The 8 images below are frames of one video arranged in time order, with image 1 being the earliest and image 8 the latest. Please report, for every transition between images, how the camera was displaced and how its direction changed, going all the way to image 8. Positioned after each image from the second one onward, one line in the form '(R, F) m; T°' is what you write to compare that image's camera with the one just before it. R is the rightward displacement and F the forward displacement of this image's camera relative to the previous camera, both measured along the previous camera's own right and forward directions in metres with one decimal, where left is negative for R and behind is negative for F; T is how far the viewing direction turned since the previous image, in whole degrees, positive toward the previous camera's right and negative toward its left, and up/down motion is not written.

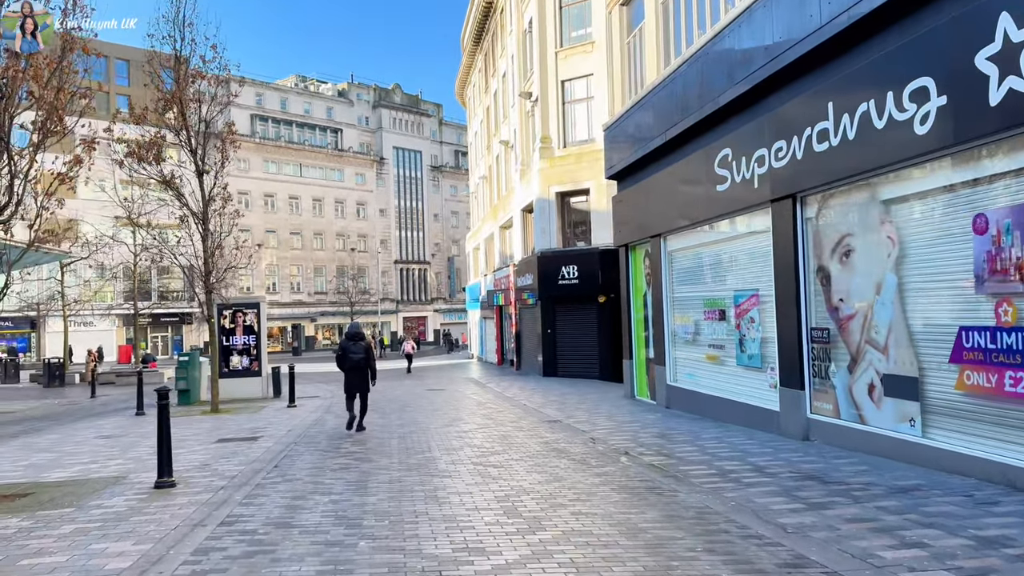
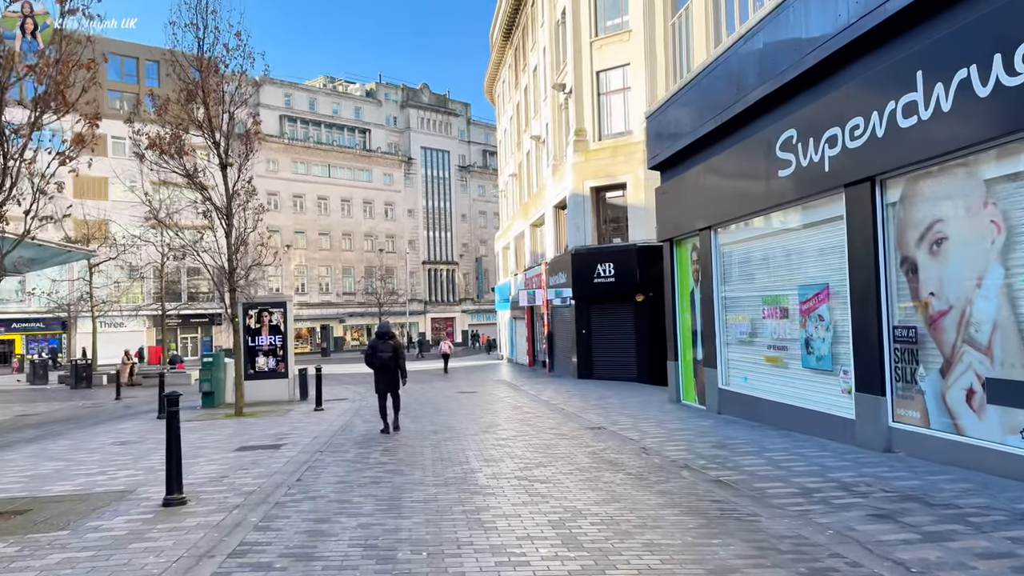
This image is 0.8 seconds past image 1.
(-0.2, +0.9) m; -2°
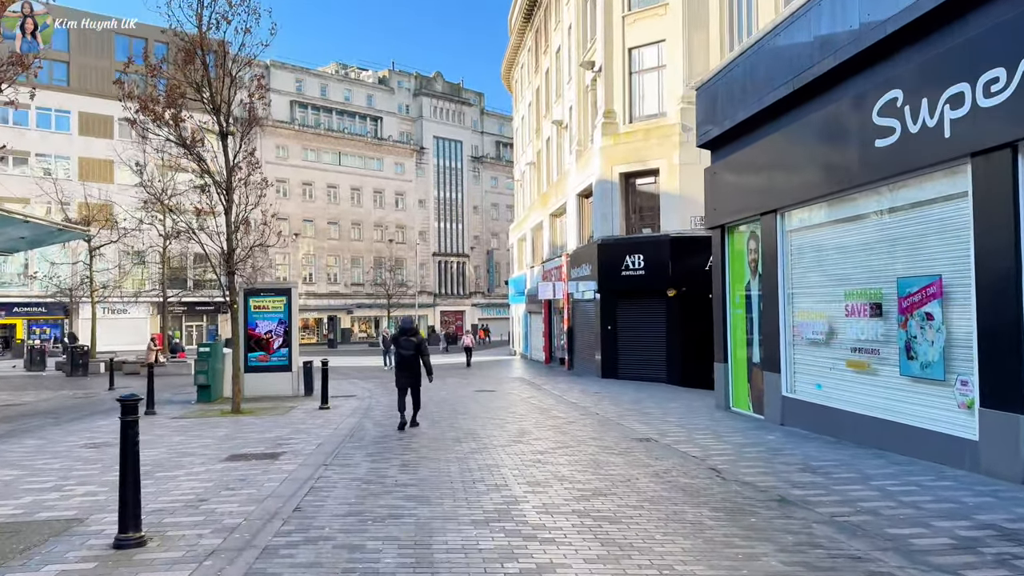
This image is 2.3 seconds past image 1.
(-0.4, +1.6) m; -1°
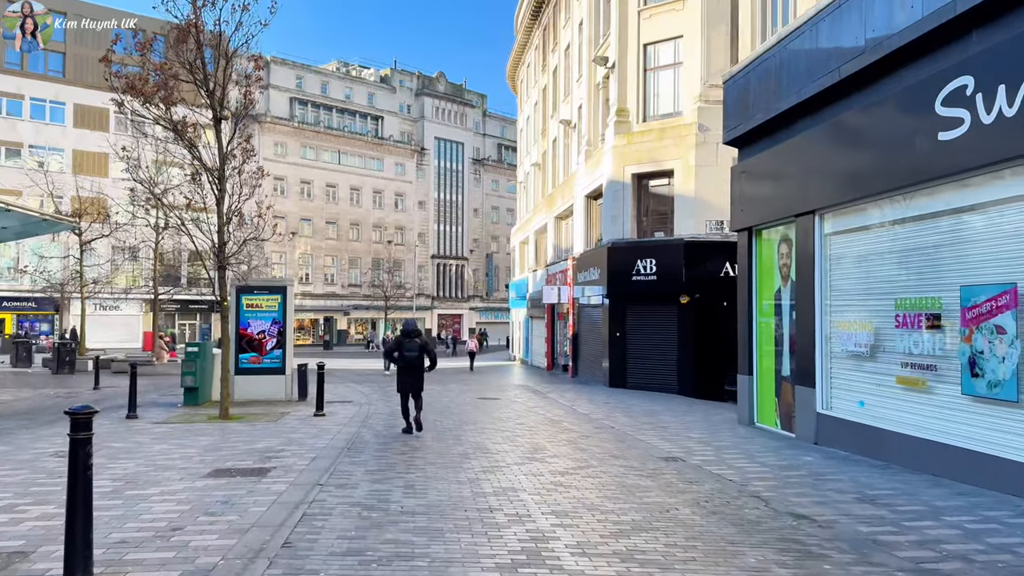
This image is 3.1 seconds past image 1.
(-0.2, +0.9) m; 0°
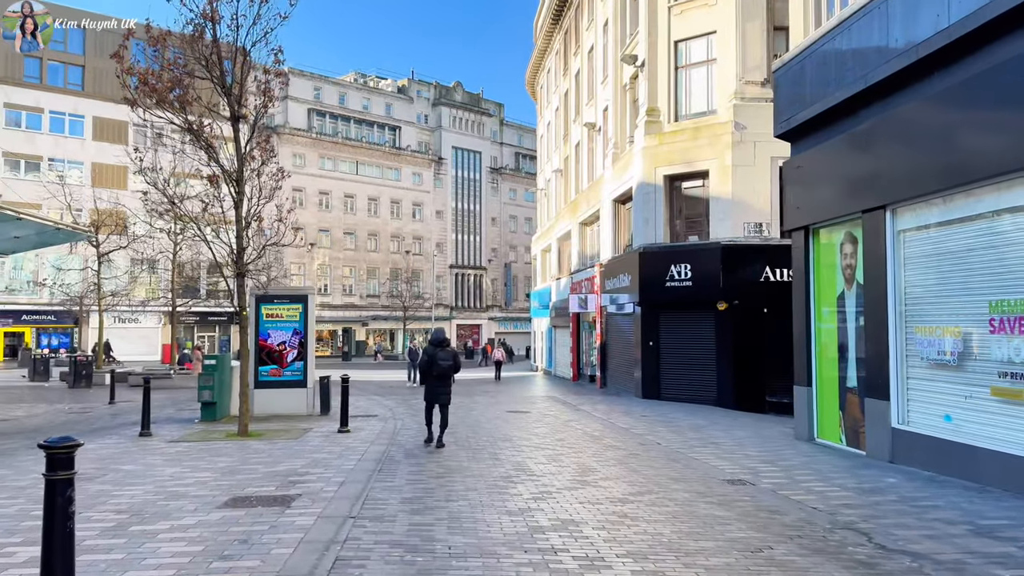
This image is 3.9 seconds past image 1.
(-0.3, +0.8) m; -1°
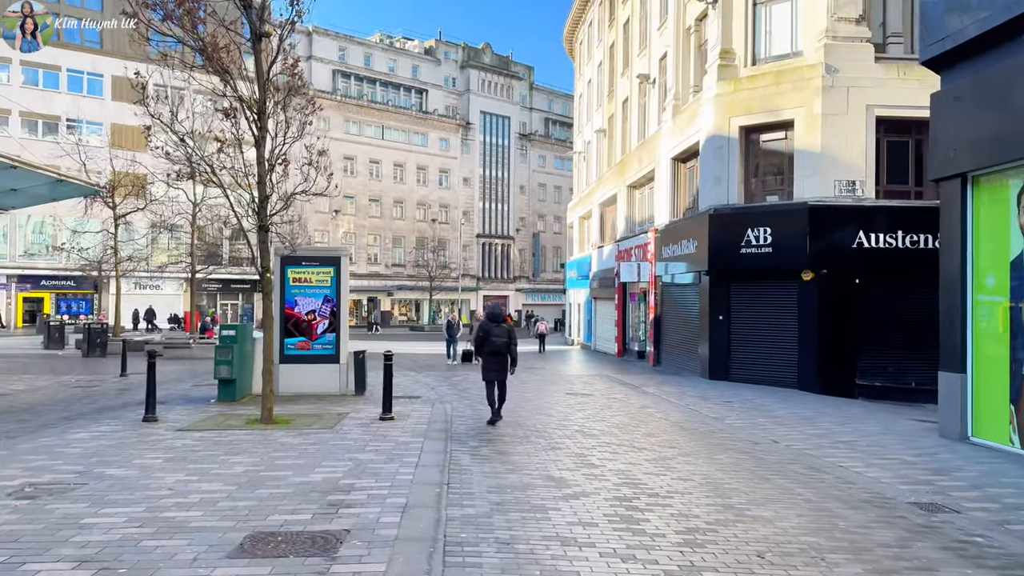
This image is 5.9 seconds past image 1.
(-0.7, +2.1) m; -2°
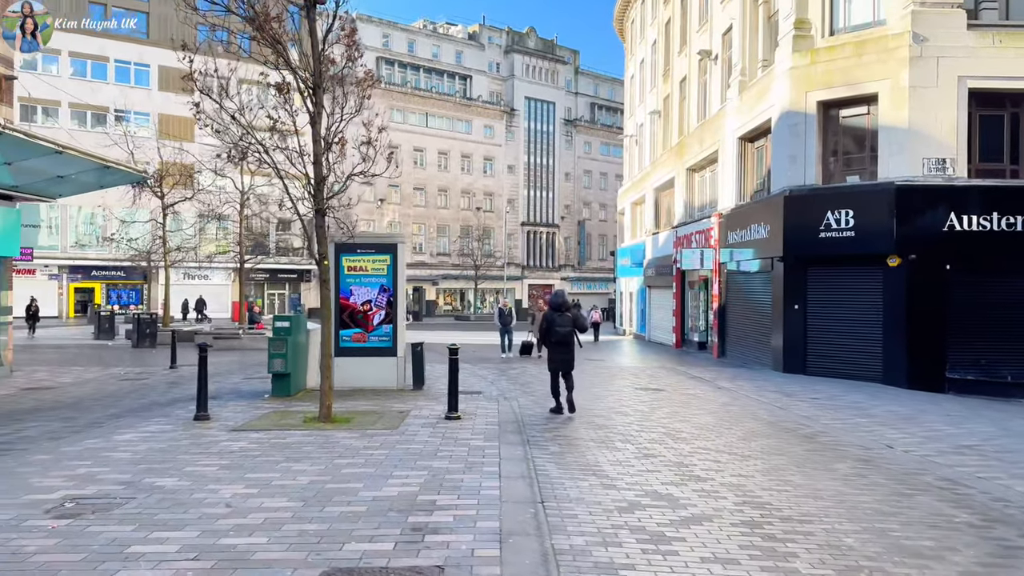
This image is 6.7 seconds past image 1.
(-0.4, +0.8) m; -3°
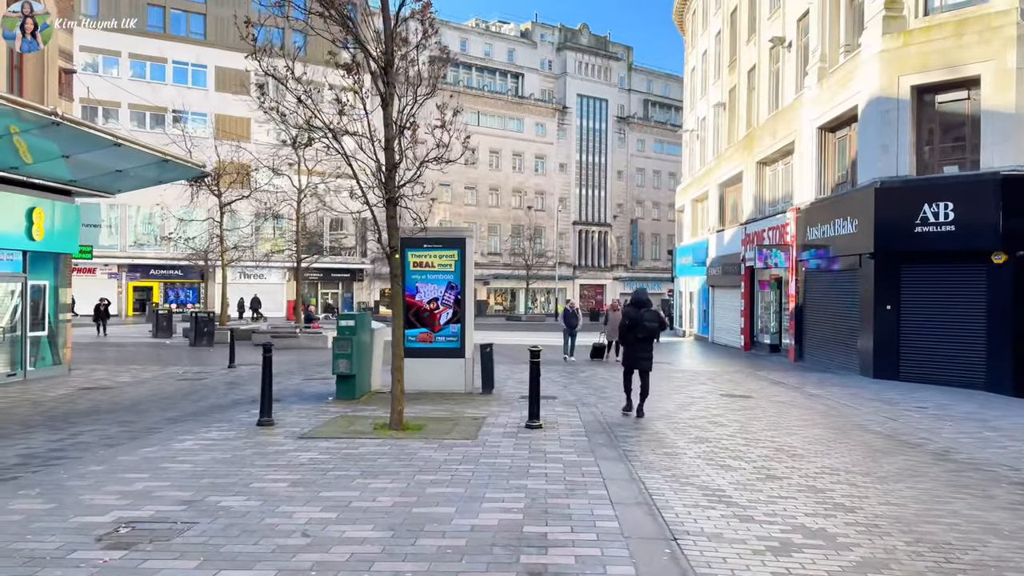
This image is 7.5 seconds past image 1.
(-0.4, +0.8) m; -3°
